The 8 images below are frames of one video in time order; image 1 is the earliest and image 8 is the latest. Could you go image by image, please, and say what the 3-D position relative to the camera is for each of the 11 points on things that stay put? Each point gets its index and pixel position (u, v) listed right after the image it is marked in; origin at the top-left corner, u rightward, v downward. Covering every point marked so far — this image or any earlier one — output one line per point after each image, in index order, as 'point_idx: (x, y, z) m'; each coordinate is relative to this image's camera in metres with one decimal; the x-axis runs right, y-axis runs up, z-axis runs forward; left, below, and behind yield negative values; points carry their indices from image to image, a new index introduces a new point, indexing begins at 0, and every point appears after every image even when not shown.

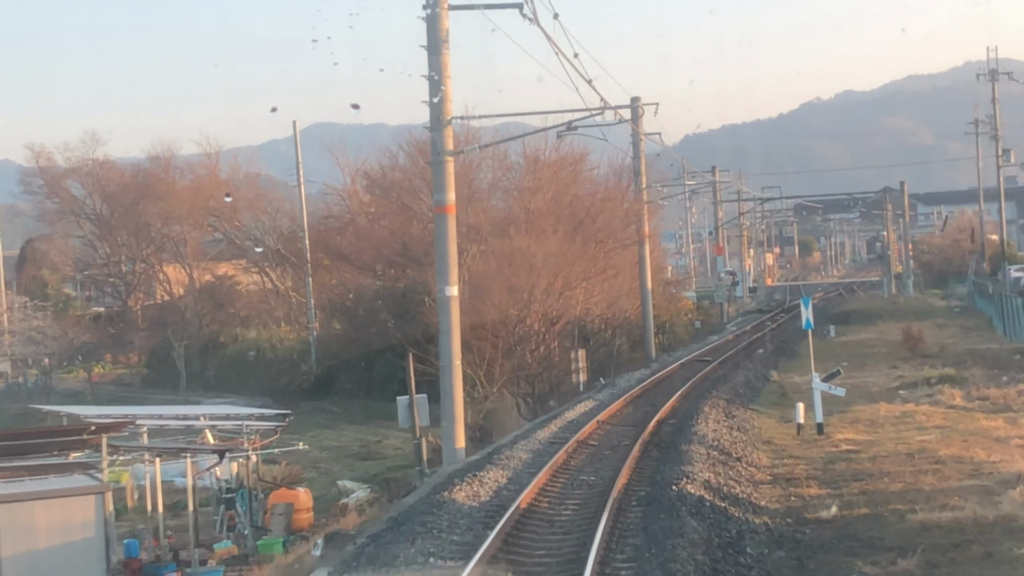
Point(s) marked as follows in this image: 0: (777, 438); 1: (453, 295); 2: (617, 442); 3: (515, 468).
0: (+3.2, -1.8, +16.1) m
1: (-0.7, -0.1, +16.2) m
2: (+1.2, -1.8, +15.3) m
3: (0.0, -1.8, +13.2) m
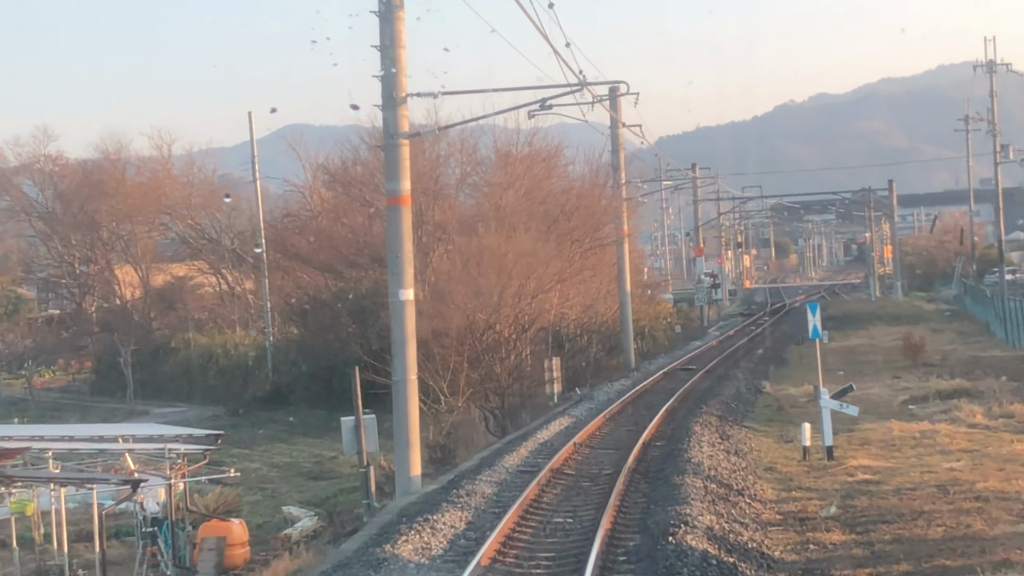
0: (+2.8, -1.8, +14.0) m
1: (-1.1, -0.1, +14.0) m
2: (+0.8, -1.8, +13.1) m
3: (-0.3, -1.8, +11.1) m
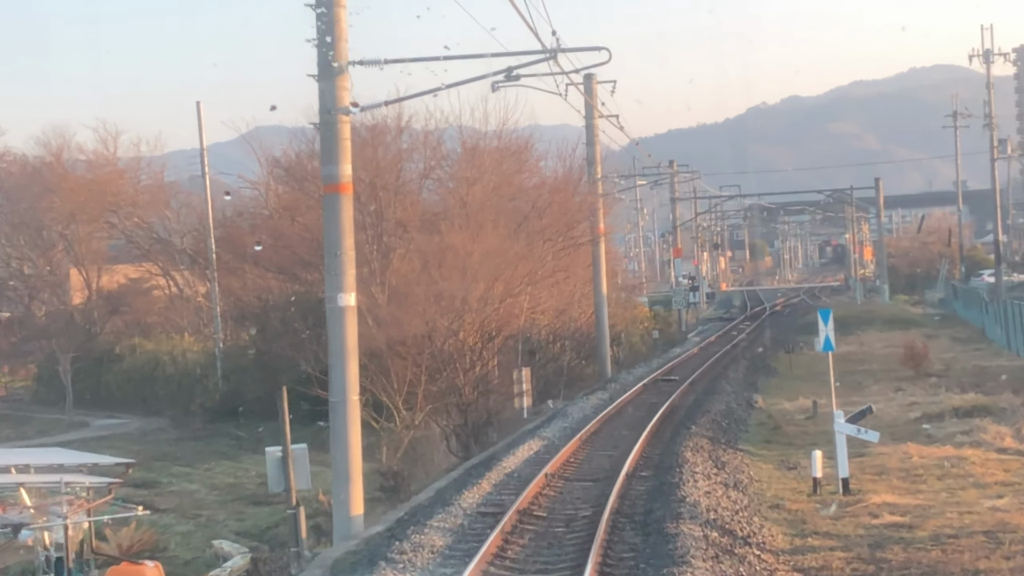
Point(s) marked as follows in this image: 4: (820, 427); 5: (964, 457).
0: (+2.5, -1.9, +11.9) m
1: (-1.4, -0.1, +11.8) m
2: (+0.5, -1.8, +11.0) m
3: (-0.6, -1.8, +8.9) m
4: (+4.0, -1.8, +17.4) m
5: (+4.5, -1.7, +13.4) m
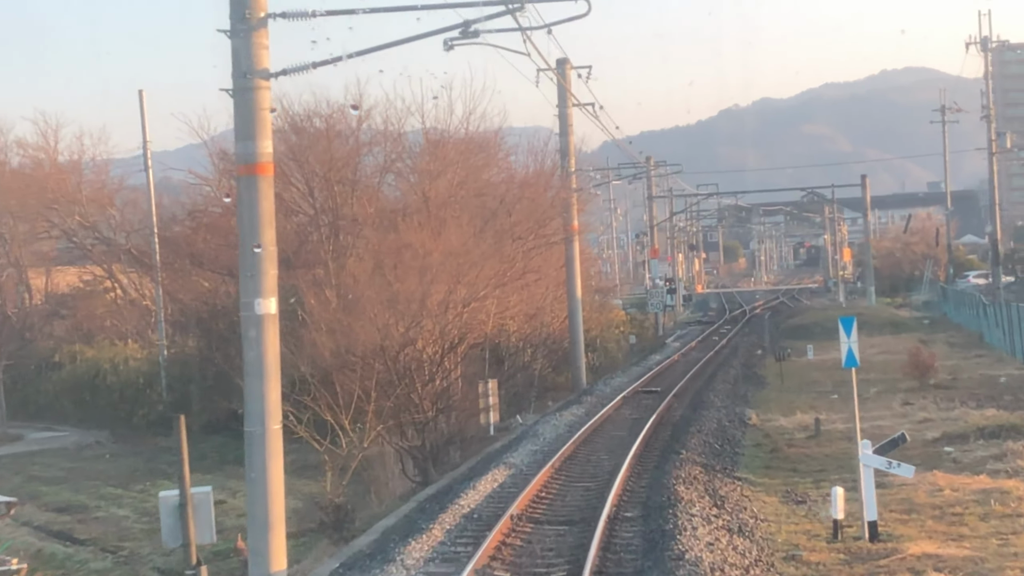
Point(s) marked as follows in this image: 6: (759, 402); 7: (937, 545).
0: (+2.1, -1.9, +9.8) m
1: (-1.7, -0.2, +9.6) m
2: (+0.2, -1.8, +8.8) m
3: (-0.8, -1.9, +6.7) m
4: (+3.6, -1.8, +15.3) m
5: (+4.2, -1.7, +11.4) m
6: (+3.6, -1.7, +19.9) m
7: (+3.1, -1.8, +9.8) m
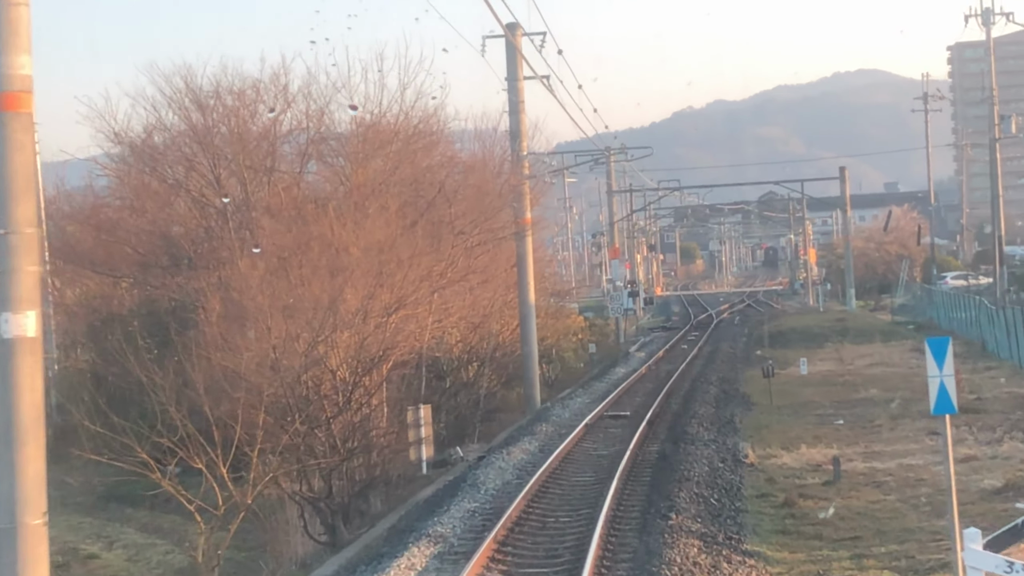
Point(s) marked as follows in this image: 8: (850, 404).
0: (+1.7, -1.9, +6.3) m
1: (-2.1, -0.2, +5.9) m
2: (-0.2, -1.9, +5.2) m
3: (-1.1, -1.9, +3.1) m
4: (+3.0, -1.9, +11.8) m
5: (+3.7, -1.7, +7.9) m
6: (+2.9, -1.7, +16.4) m
7: (+2.7, -1.9, +6.2) m
8: (+4.7, -1.6, +18.6) m
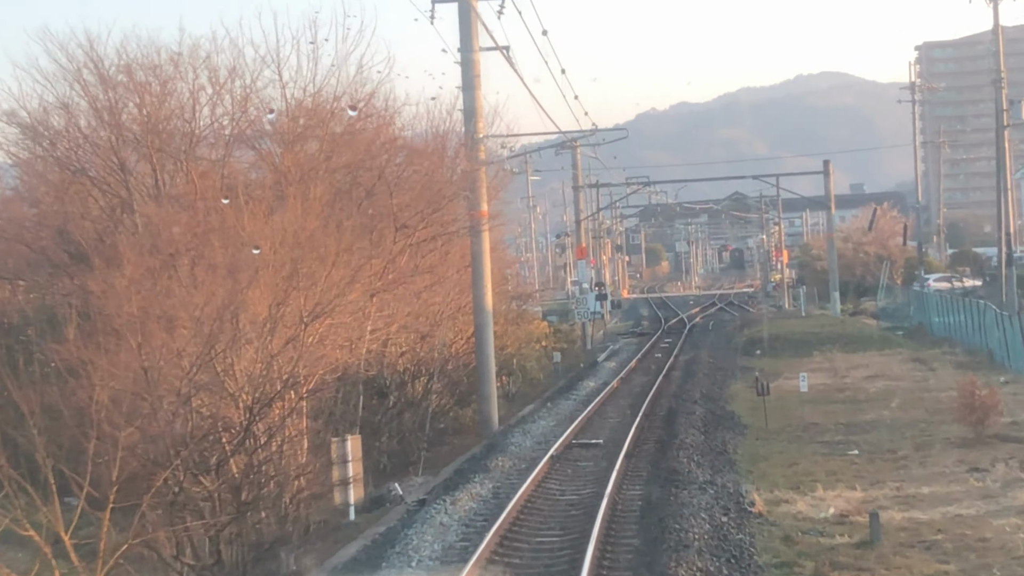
0: (+1.5, -2.0, +3.4) m
1: (-2.4, -0.2, +3.0) m
2: (-0.4, -1.9, +2.3) m
3: (-1.3, -1.9, +0.2) m
4: (+2.6, -1.9, +9.0) m
5: (+3.5, -1.8, +5.1) m
6: (+2.4, -1.8, +13.6) m
7: (+2.4, -1.9, +3.4) m
8: (+4.1, -1.7, +15.9) m
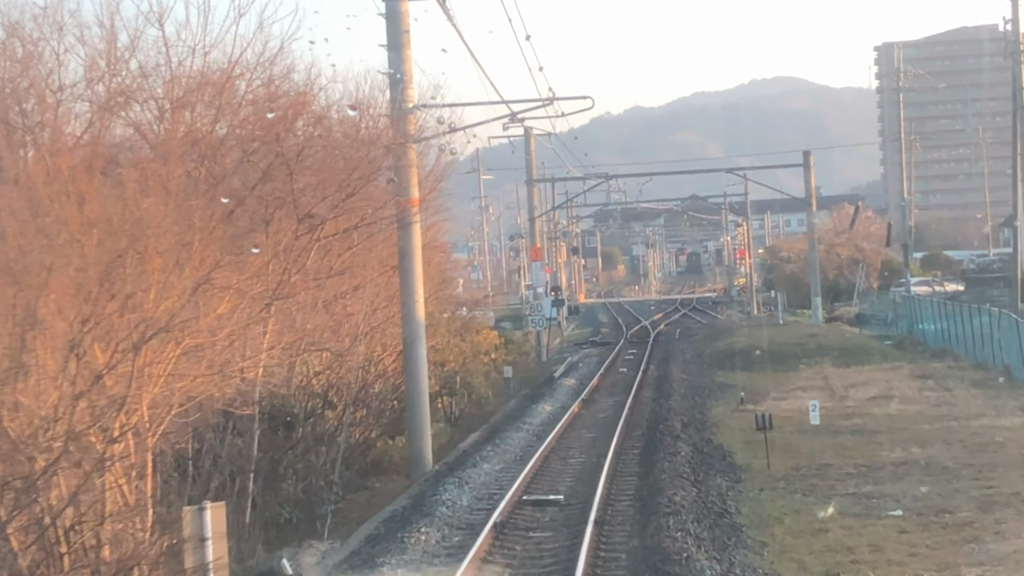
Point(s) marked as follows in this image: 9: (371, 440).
0: (+1.3, -2.0, -0.1) m
1: (-2.5, -0.2, -0.7) m
2: (-0.5, -1.9, -1.3) m
3: (-1.4, -1.9, -3.5) m
4: (+2.2, -1.9, +5.5) m
5: (+3.2, -1.8, +1.6) m
6: (+1.9, -1.8, +10.0) m
7: (+2.3, -1.9, -0.1) m
8: (+3.5, -1.7, +12.4) m
9: (-1.7, -1.9, +16.6) m
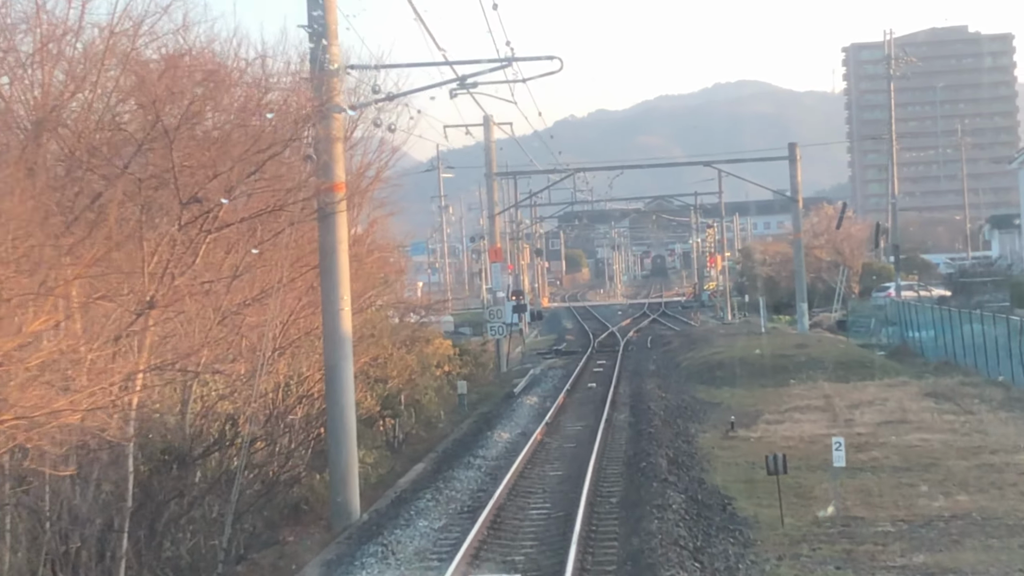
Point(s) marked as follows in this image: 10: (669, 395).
0: (+1.3, -2.0, -3.0) m
1: (-2.6, -0.3, -3.6) m
2: (-0.6, -1.9, -4.2) m
3: (-1.3, -1.9, -6.4) m
4: (+2.0, -2.0, +2.7) m
5: (+3.1, -1.8, -1.2) m
6: (+1.5, -1.9, +7.2) m
7: (+2.2, -1.9, -2.9) m
8: (+3.1, -1.8, +9.6) m
9: (-2.2, -1.9, +13.6) m
10: (+2.4, -1.6, +20.0) m
